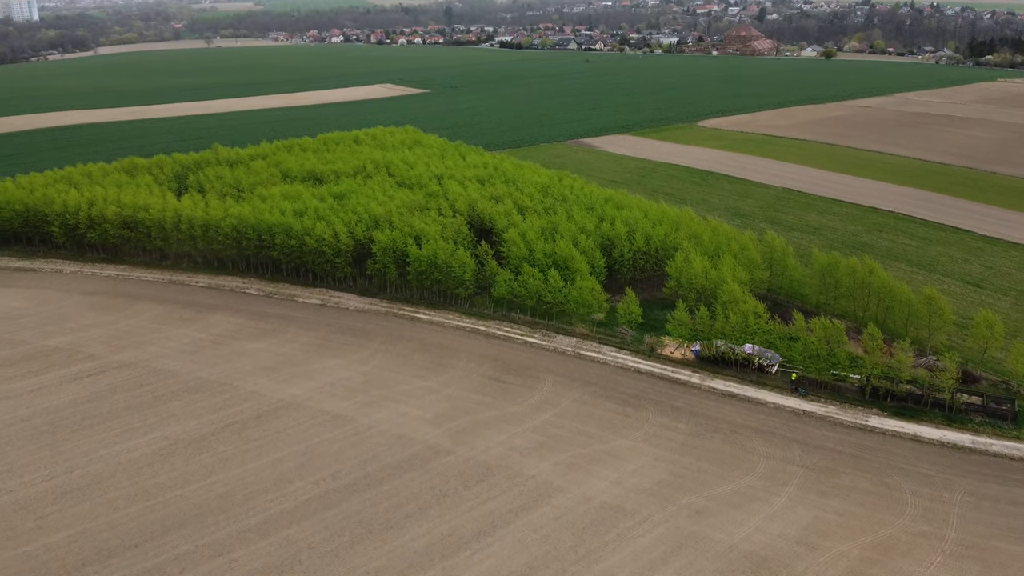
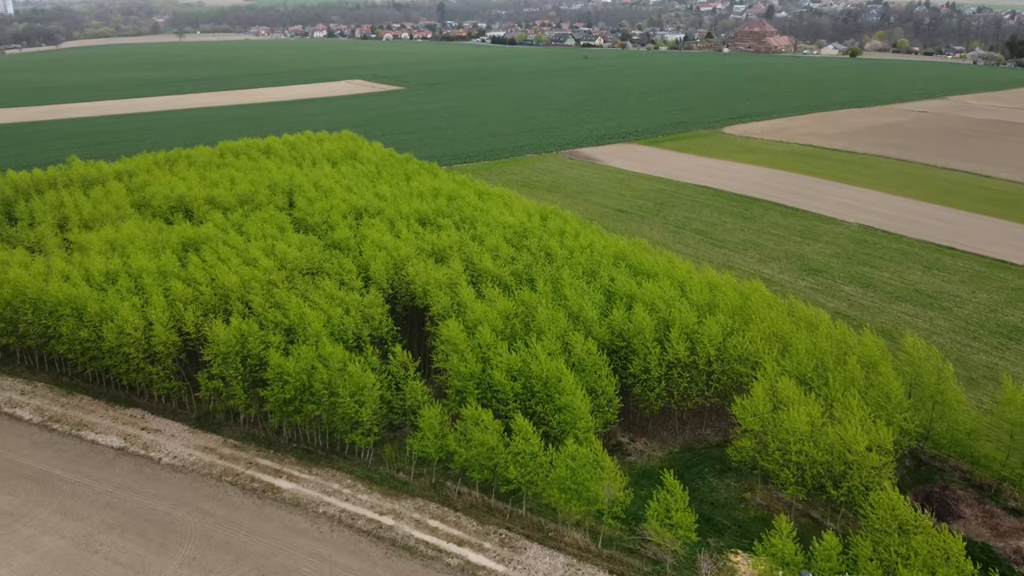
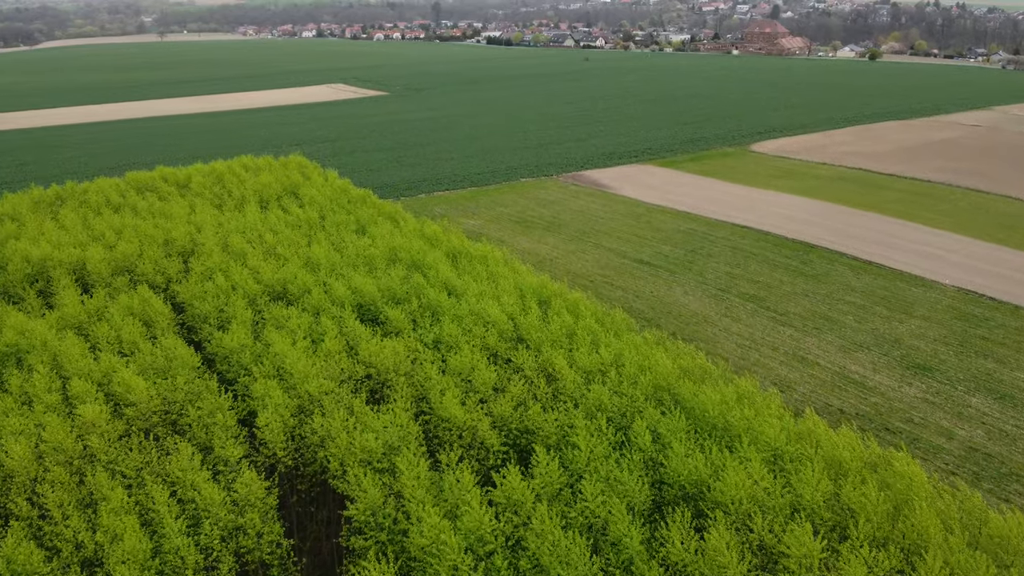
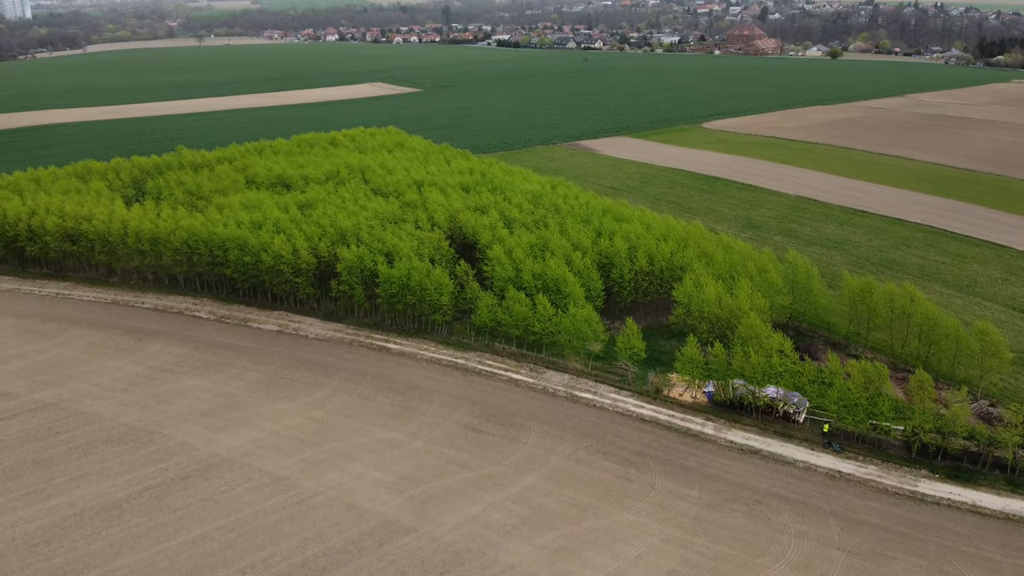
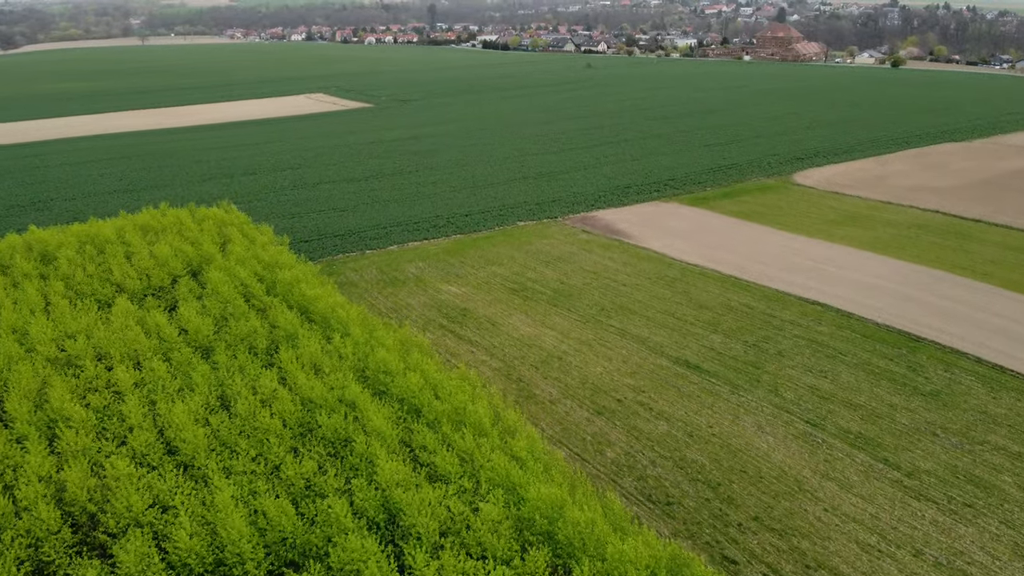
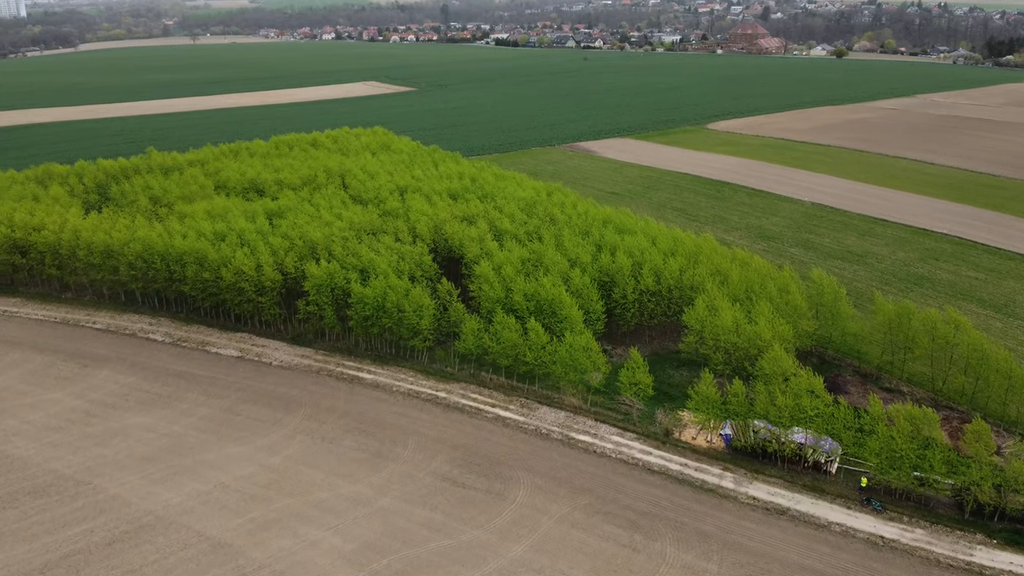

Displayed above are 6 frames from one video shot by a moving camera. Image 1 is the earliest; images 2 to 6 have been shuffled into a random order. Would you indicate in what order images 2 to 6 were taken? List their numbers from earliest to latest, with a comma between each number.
4, 6, 2, 3, 5
